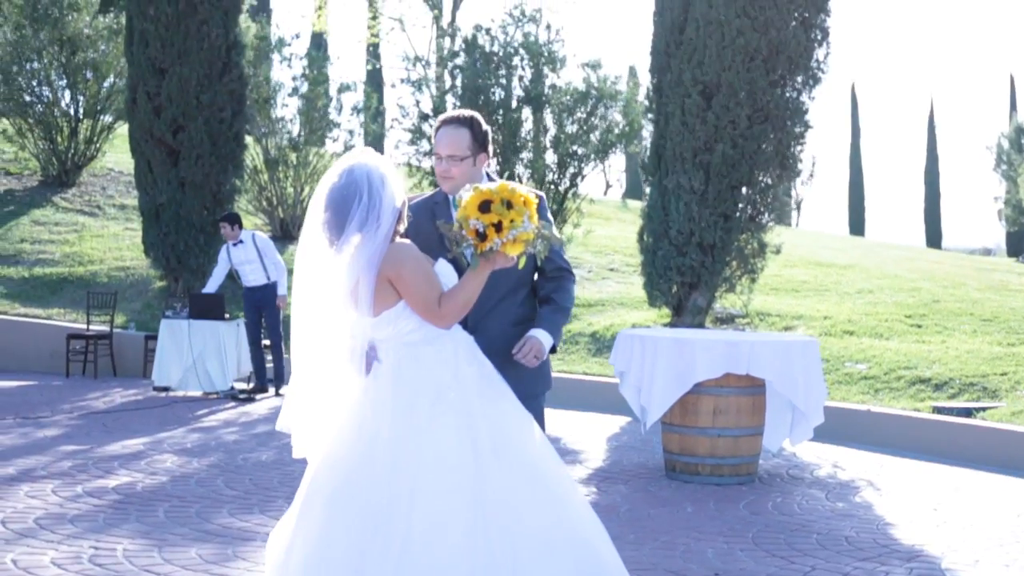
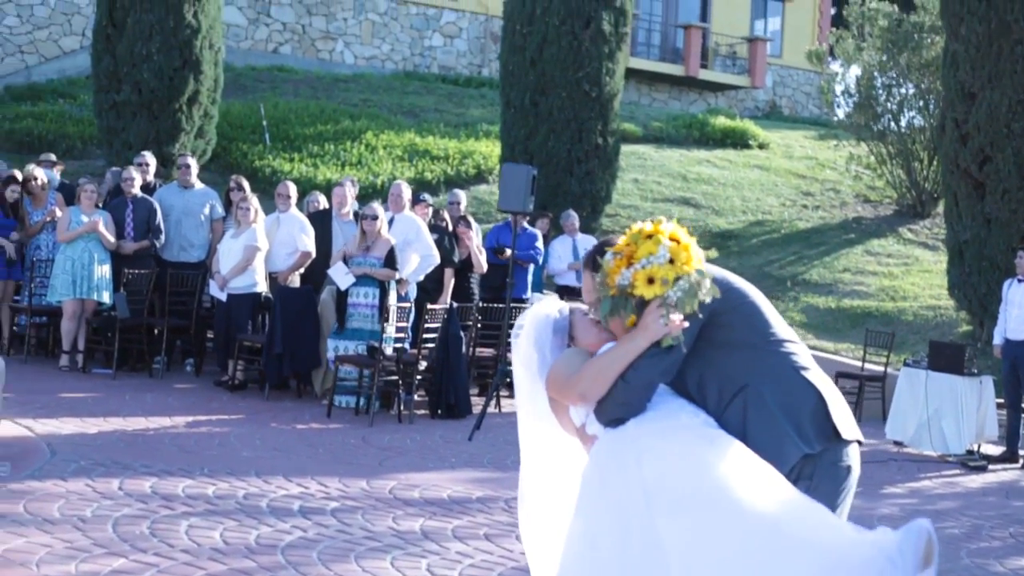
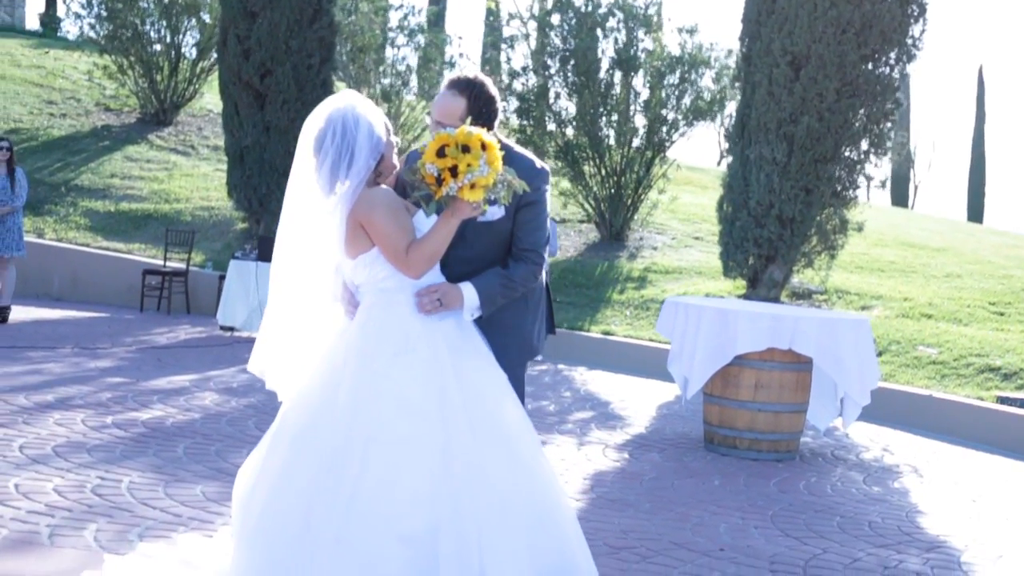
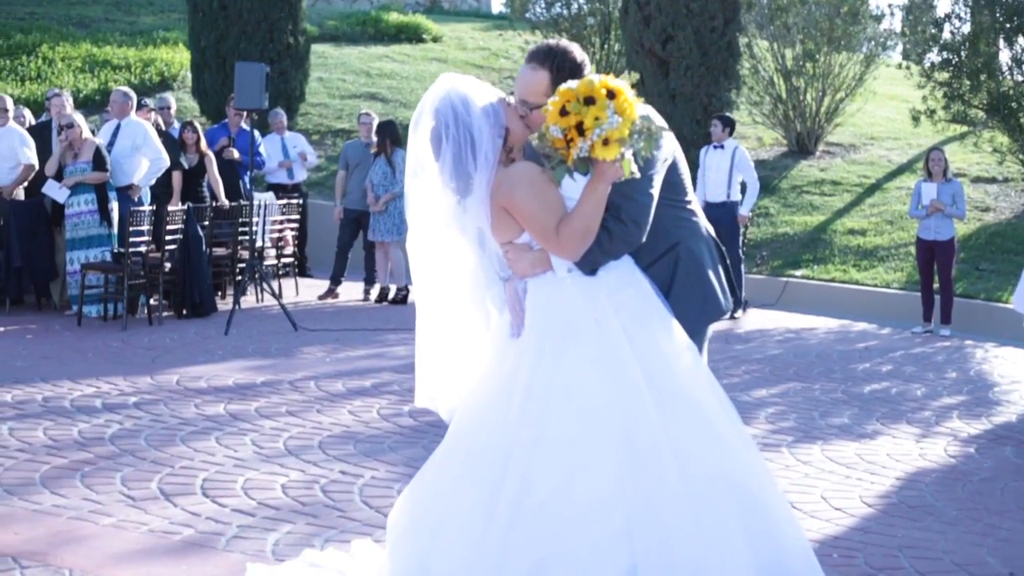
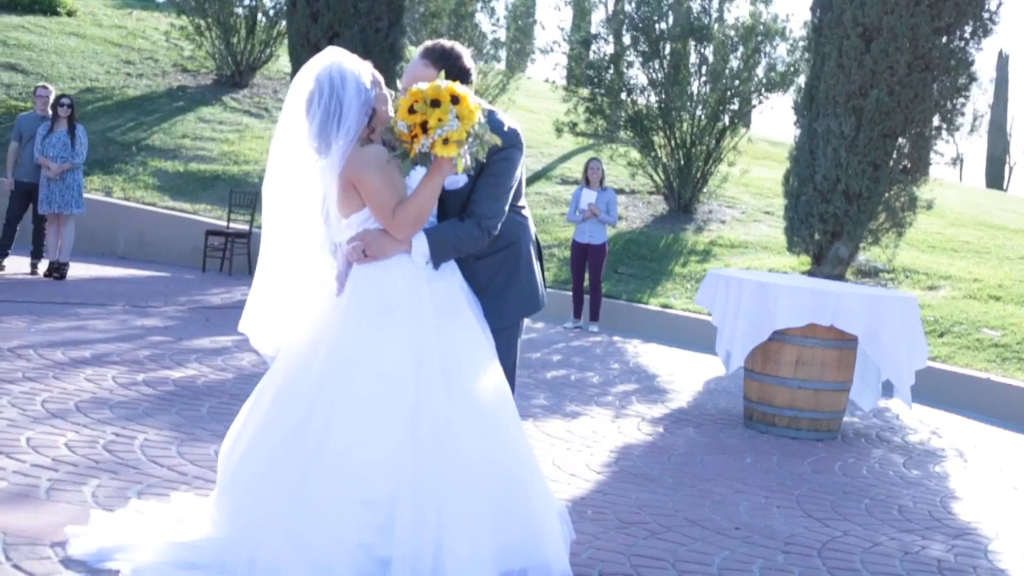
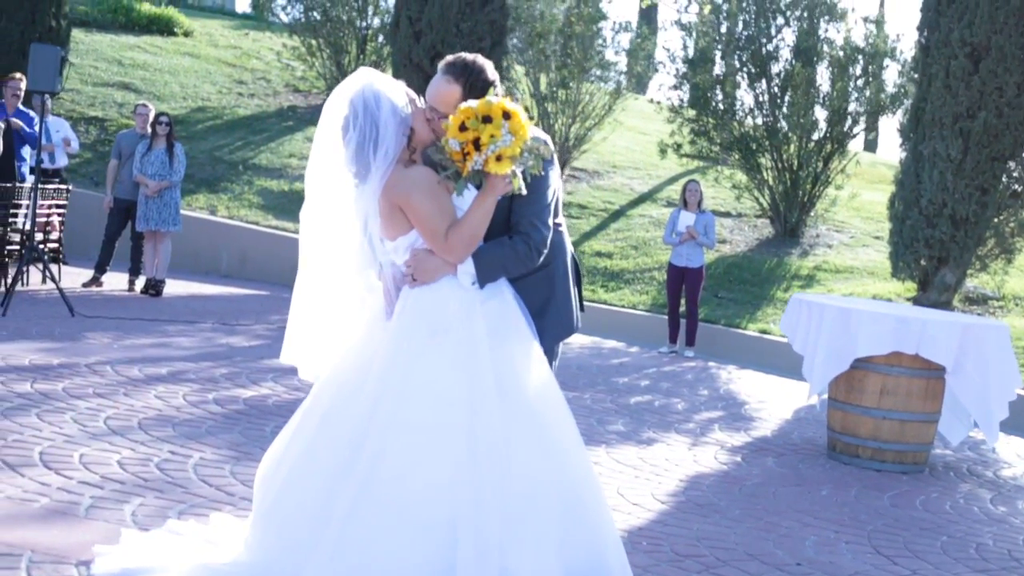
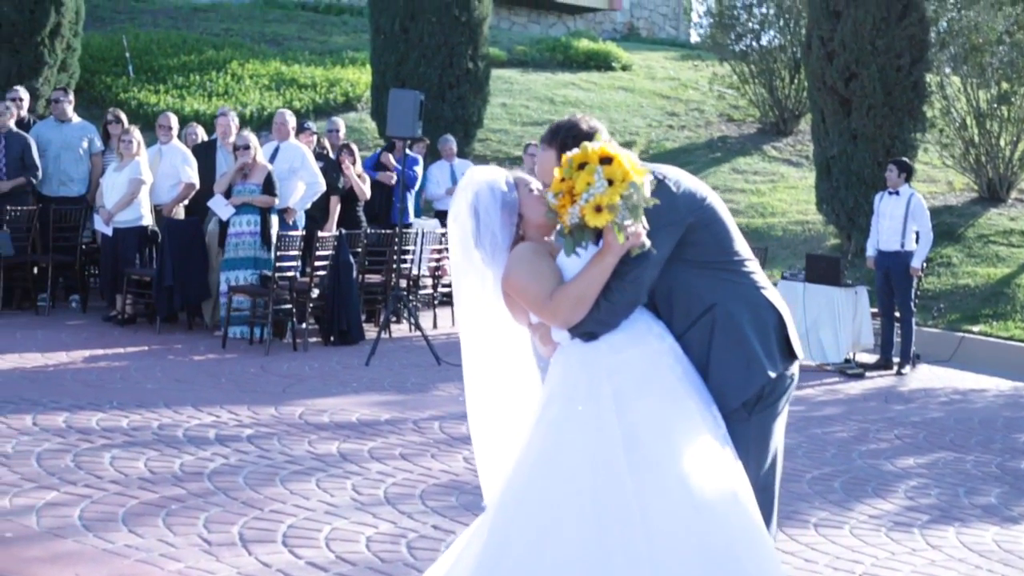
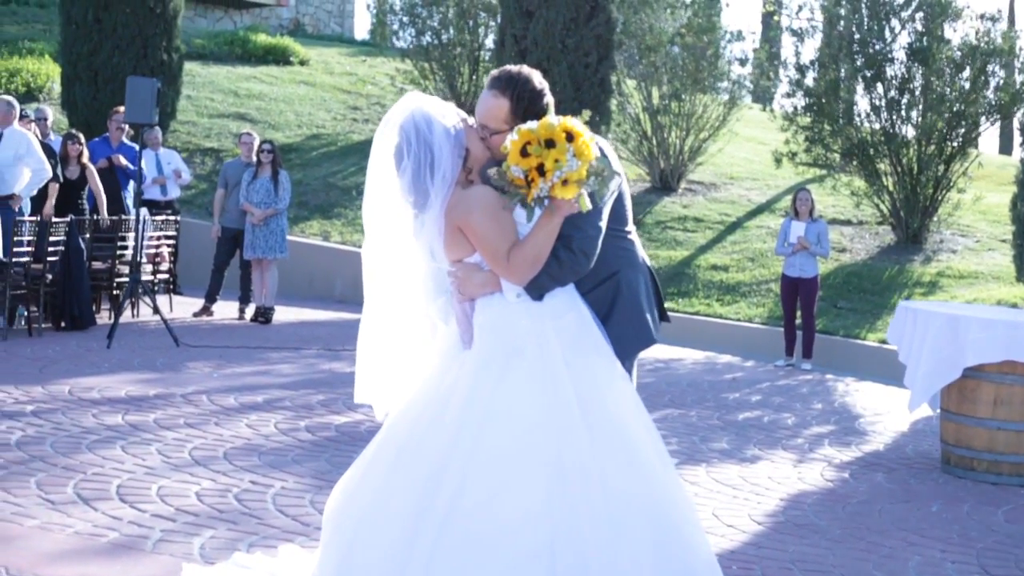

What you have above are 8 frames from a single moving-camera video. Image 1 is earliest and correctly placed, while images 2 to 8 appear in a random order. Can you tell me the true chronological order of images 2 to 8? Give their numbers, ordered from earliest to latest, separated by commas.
3, 5, 6, 8, 4, 7, 2
